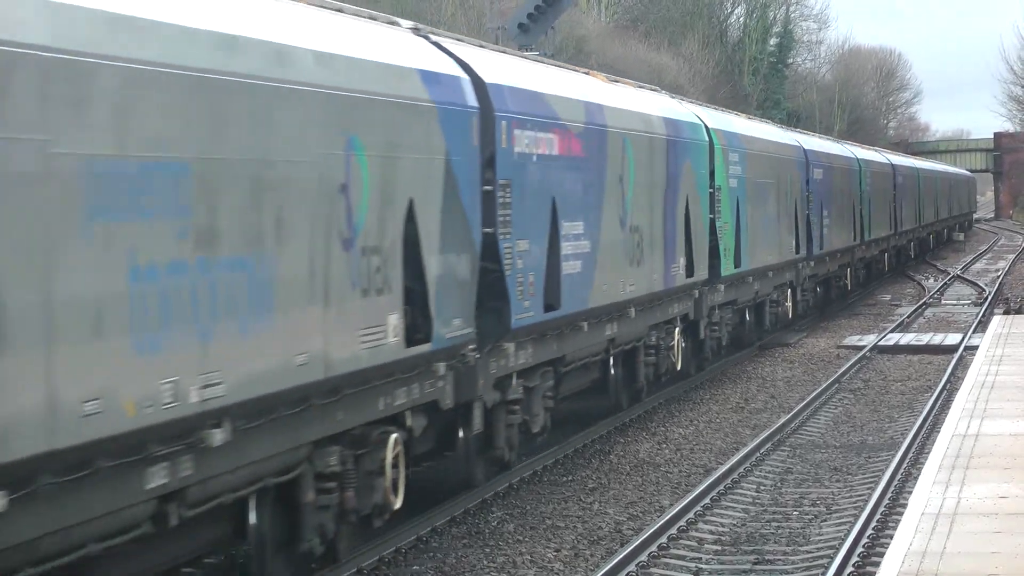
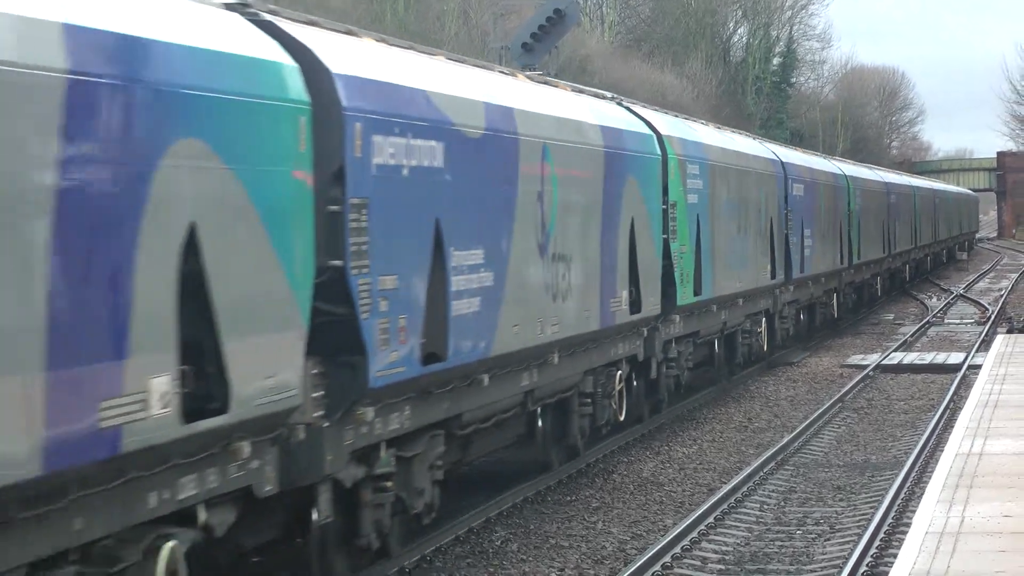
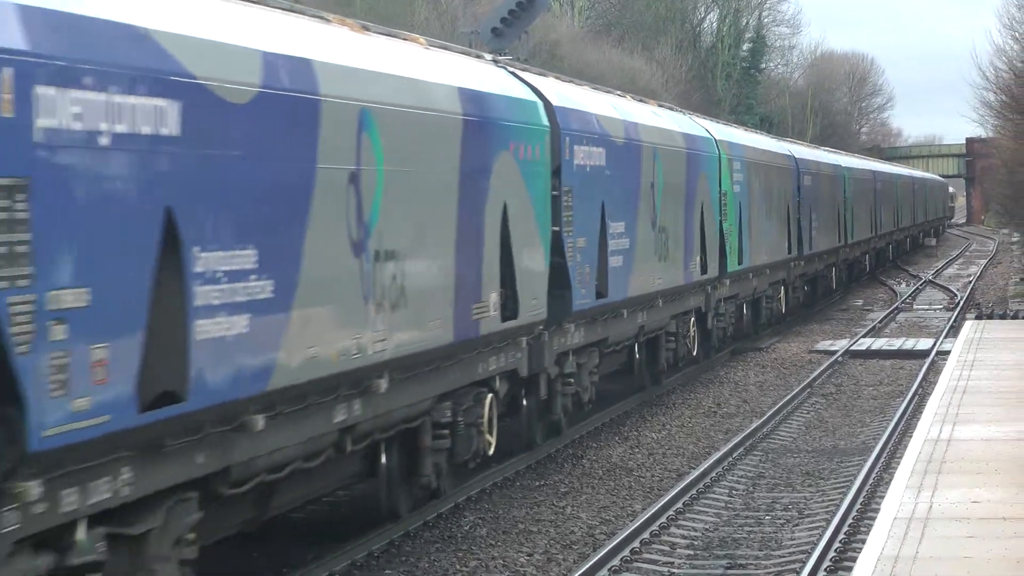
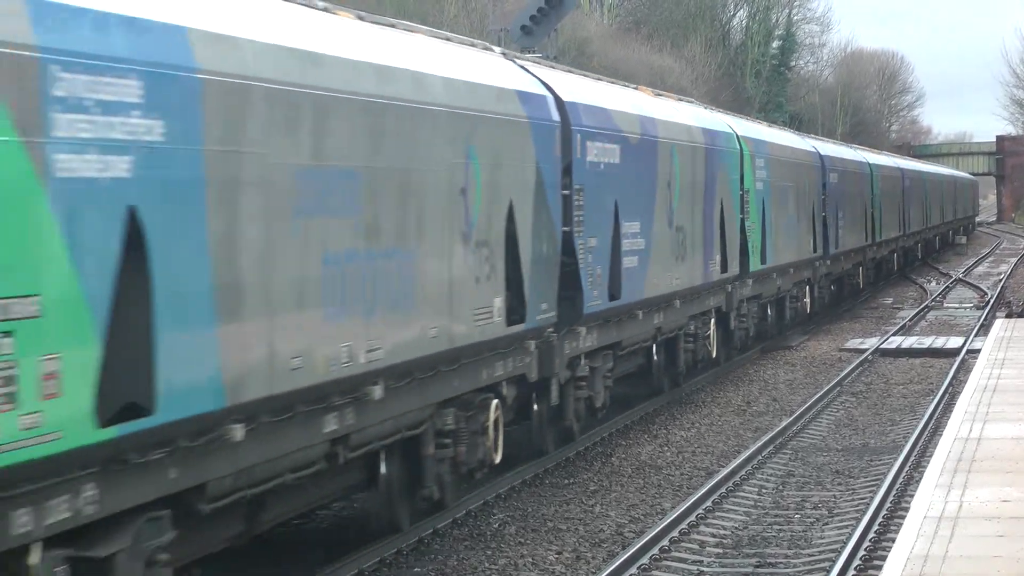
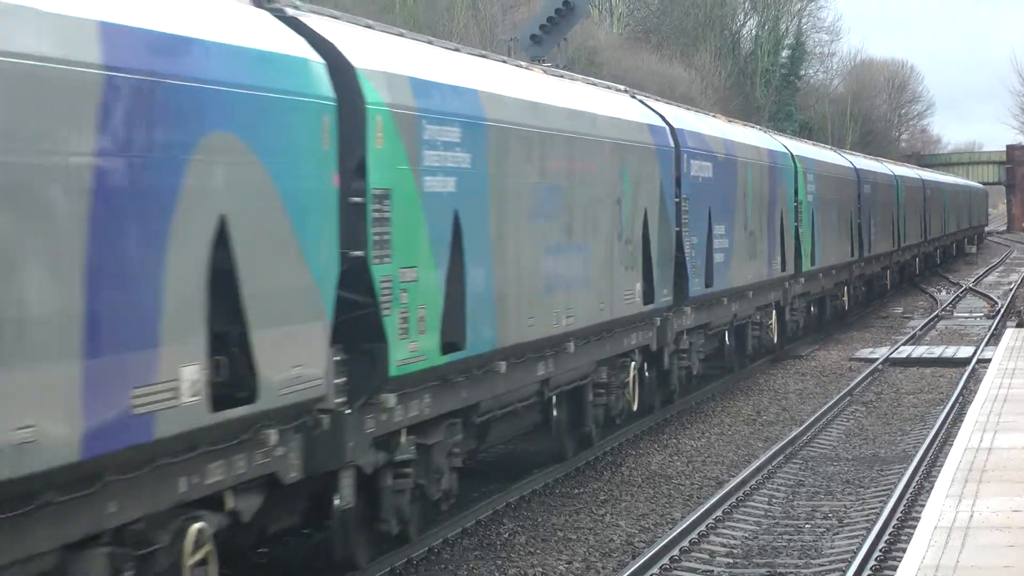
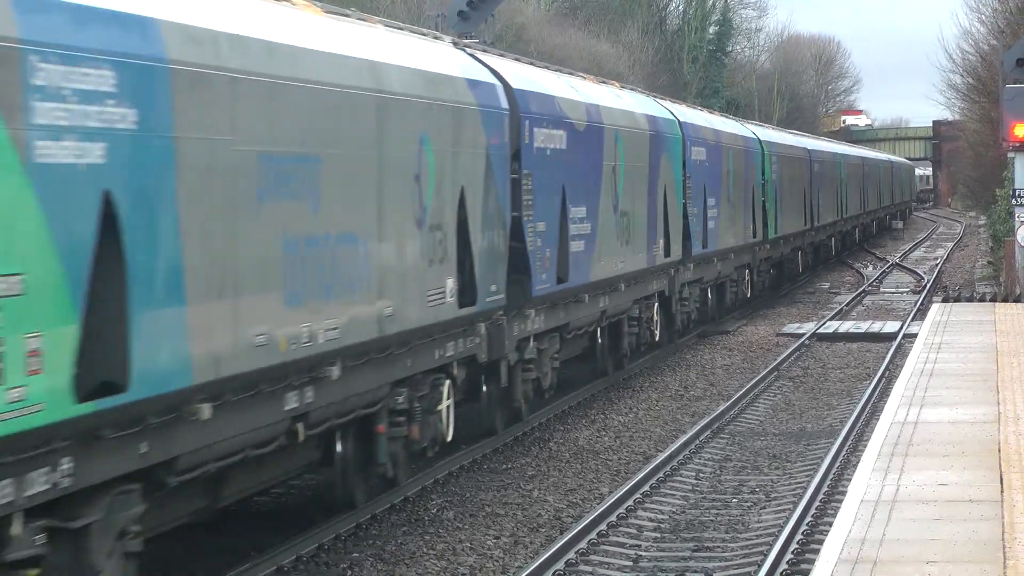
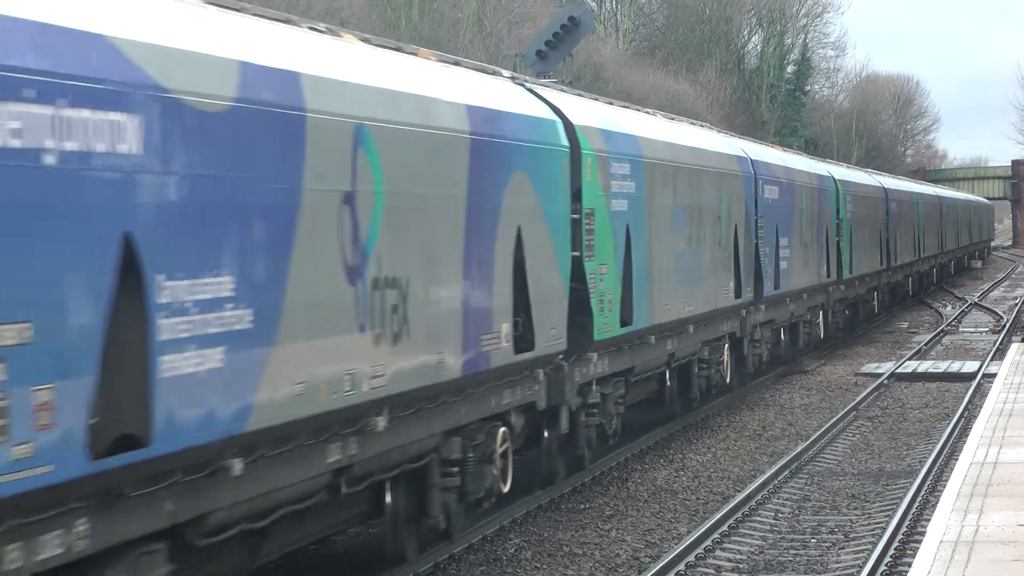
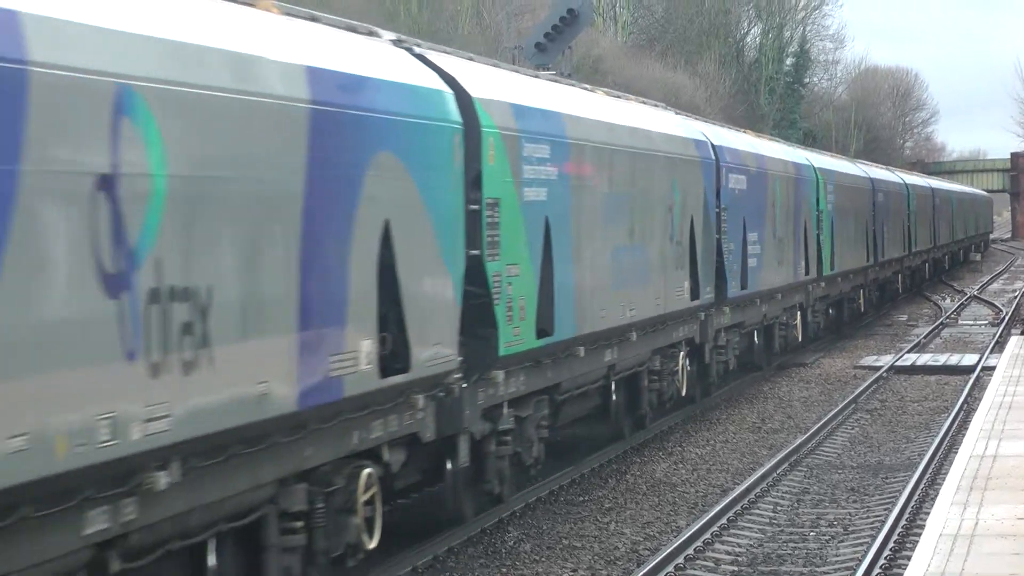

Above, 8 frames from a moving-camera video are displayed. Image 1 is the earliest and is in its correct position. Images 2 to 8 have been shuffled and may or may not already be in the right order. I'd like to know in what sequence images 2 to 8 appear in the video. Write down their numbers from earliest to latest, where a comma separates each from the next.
4, 5, 8, 7, 2, 3, 6
